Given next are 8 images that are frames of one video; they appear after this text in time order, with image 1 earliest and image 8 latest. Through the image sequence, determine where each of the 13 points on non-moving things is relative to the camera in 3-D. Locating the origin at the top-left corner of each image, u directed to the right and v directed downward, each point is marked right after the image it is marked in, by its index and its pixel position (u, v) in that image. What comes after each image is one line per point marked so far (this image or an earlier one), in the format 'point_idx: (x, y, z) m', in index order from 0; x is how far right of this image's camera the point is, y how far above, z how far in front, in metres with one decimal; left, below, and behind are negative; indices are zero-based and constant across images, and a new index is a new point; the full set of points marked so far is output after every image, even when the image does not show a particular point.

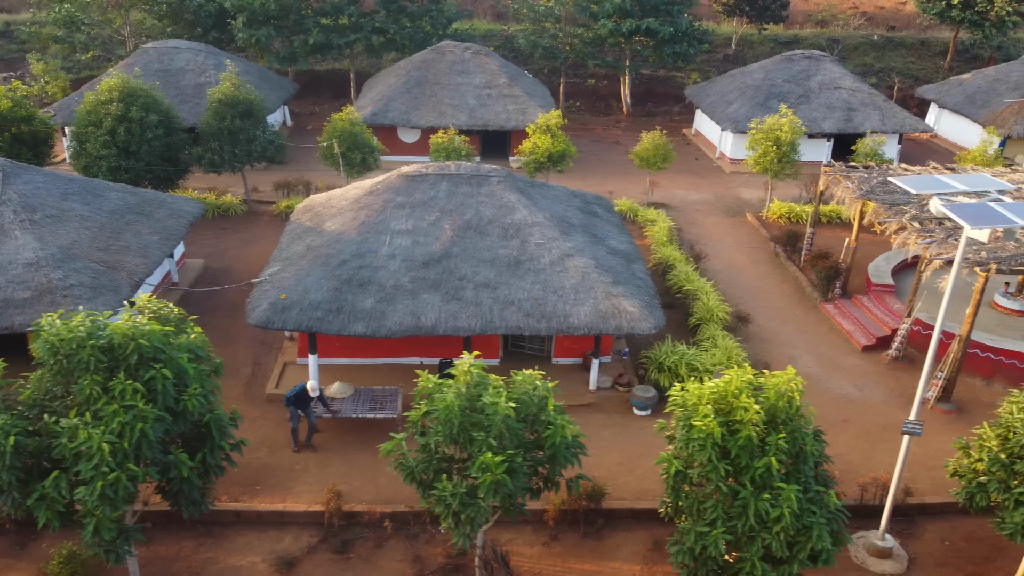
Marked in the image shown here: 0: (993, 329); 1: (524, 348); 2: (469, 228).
0: (+6.5, -0.6, +14.5) m
1: (+0.2, -0.8, +13.8) m
2: (-0.5, +0.7, +13.2) m
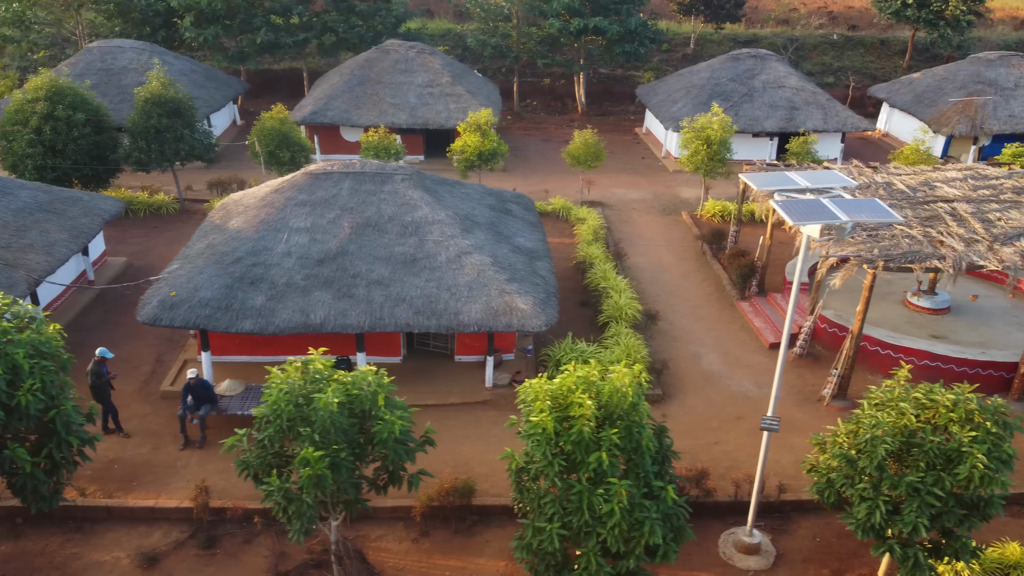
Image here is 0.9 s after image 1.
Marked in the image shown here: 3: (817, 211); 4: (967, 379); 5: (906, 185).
0: (+5.3, -0.5, +14.5) m
1: (-1.1, -0.8, +13.8) m
2: (-1.8, +0.8, +13.2) m
3: (+2.2, +0.6, +8.0) m
4: (+5.6, -1.1, +13.2) m
5: (+5.8, +1.5, +15.7) m
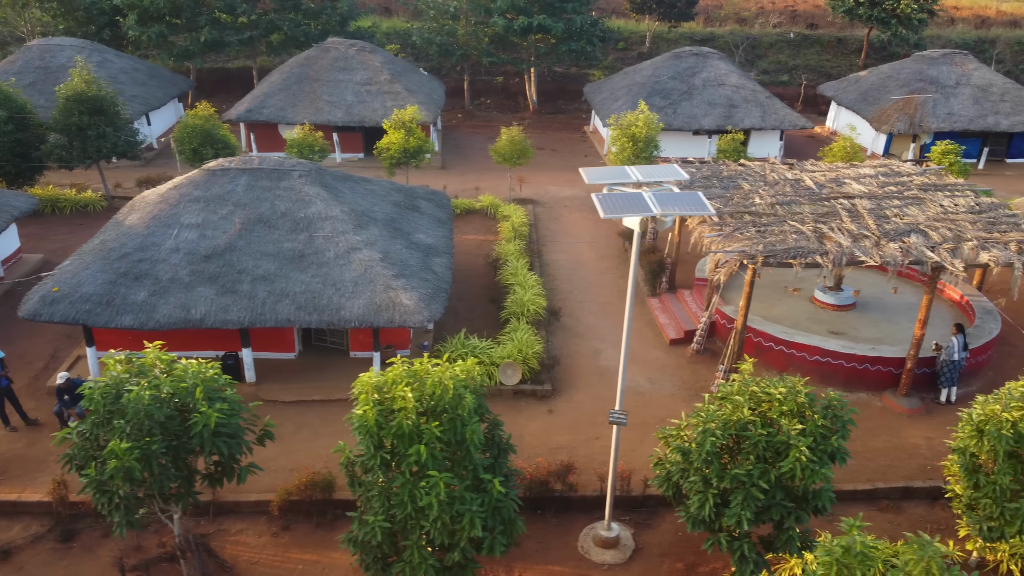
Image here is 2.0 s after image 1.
0: (+3.9, -0.5, +14.5) m
1: (-2.4, -0.7, +13.8) m
2: (-3.1, +0.8, +13.2) m
3: (+0.9, +0.6, +8.0) m
4: (+4.2, -1.1, +13.2) m
5: (+4.4, +1.6, +15.8) m
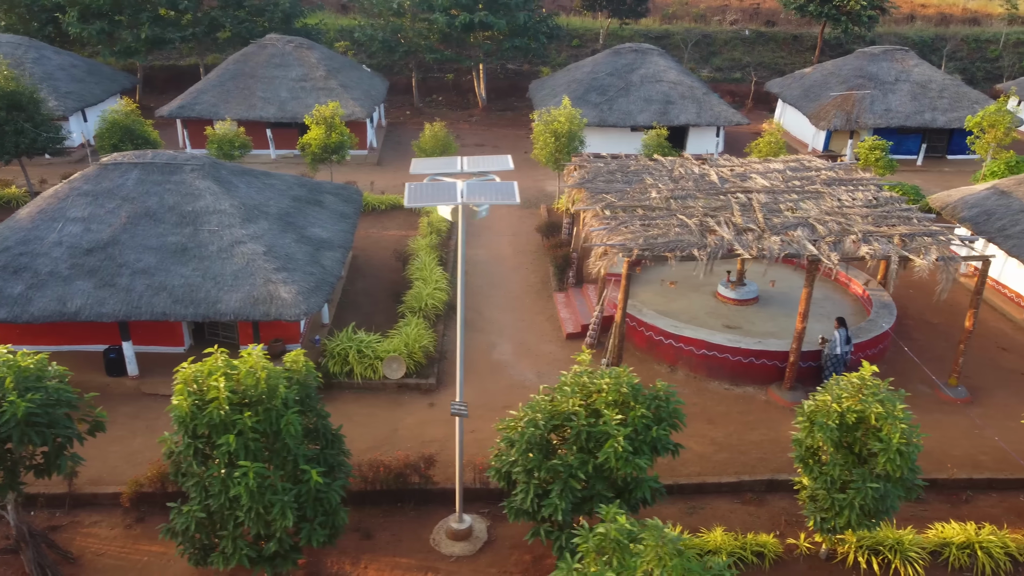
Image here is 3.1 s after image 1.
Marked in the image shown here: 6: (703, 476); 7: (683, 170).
0: (+2.5, -0.4, +14.5) m
1: (-3.8, -0.6, +13.8) m
2: (-4.5, +0.9, +13.2) m
3: (-0.5, +0.7, +8.0) m
4: (+2.8, -1.0, +13.2) m
5: (+3.0, +1.7, +15.7) m
6: (+2.0, -2.0, +11.3) m
7: (+2.6, +1.8, +16.2) m
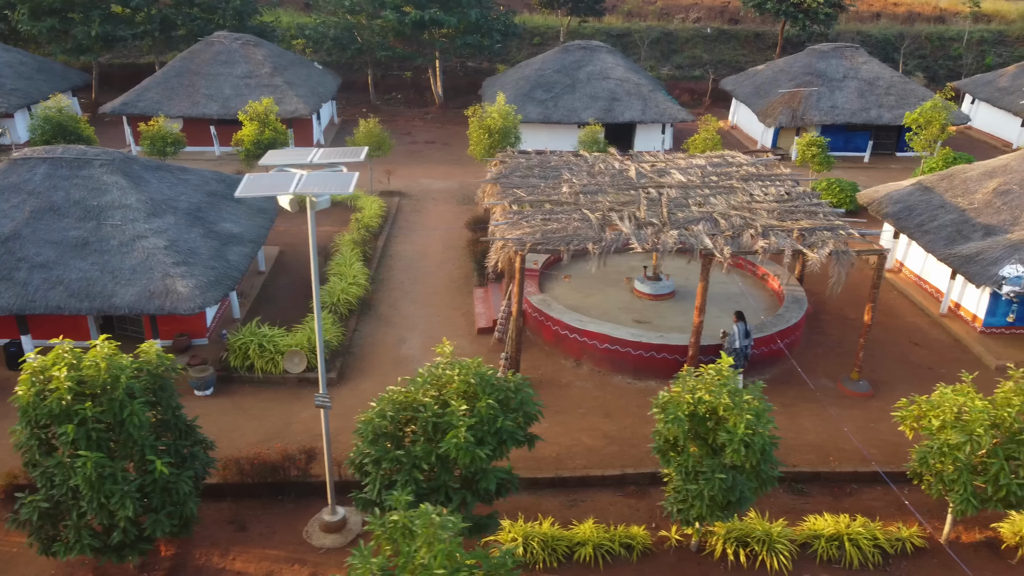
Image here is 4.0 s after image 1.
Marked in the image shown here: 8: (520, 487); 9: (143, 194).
0: (+1.3, -0.3, +14.5) m
1: (-5.0, -0.6, +13.8) m
2: (-5.7, +1.0, +13.2) m
3: (-1.8, +0.8, +8.0) m
4: (+1.6, -0.9, +13.2) m
5: (+1.8, +1.7, +15.8) m
6: (+0.8, -1.9, +11.3) m
7: (+1.4, +1.9, +16.2) m
8: (+0.1, -2.1, +11.0) m
9: (-4.8, +1.2, +13.9) m
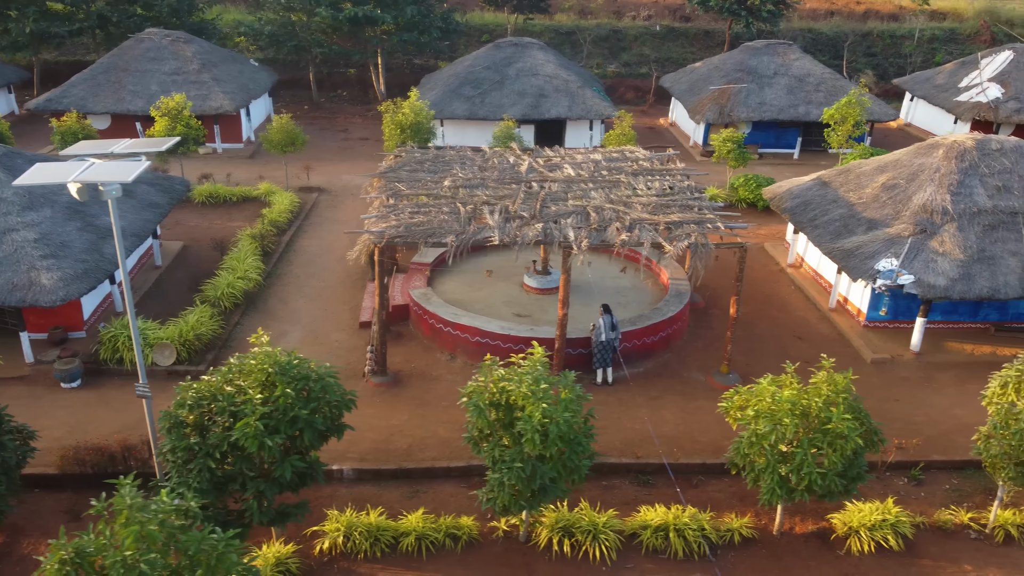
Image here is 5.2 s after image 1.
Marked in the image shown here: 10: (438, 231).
0: (-0.3, -0.2, +14.5) m
1: (-6.6, -0.5, +13.9) m
2: (-7.3, +1.1, +13.3) m
3: (-3.4, +0.9, +8.1) m
4: (0.0, -0.8, +13.2) m
5: (+0.2, +1.8, +15.8) m
6: (-0.8, -1.8, +11.3) m
7: (-0.2, +2.0, +16.2) m
8: (-1.5, -2.0, +11.0) m
9: (-6.4, +1.3, +13.9) m
10: (-0.9, +0.7, +12.4) m
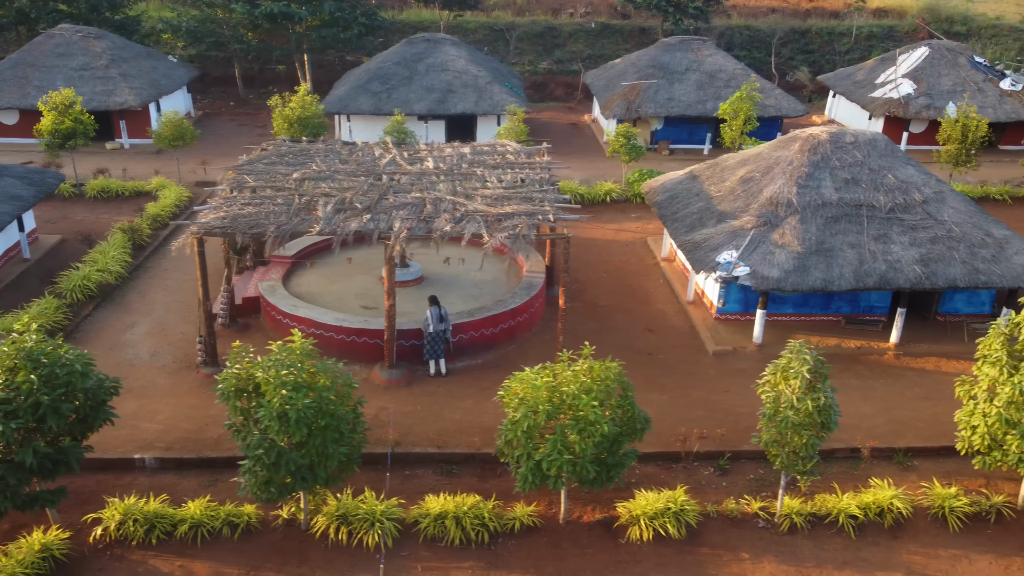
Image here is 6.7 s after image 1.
0: (-2.3, -0.1, +14.5) m
1: (-8.7, -0.4, +13.9) m
2: (-9.4, +1.2, +13.3) m
3: (-5.4, +1.0, +8.1) m
4: (-2.0, -0.7, +13.3) m
5: (-1.8, +1.9, +15.8) m
6: (-2.9, -1.7, +11.4) m
7: (-2.2, +2.1, +16.3) m
8: (-3.6, -1.9, +11.0) m
9: (-8.4, +1.4, +14.0) m
10: (-2.9, +0.8, +12.5) m
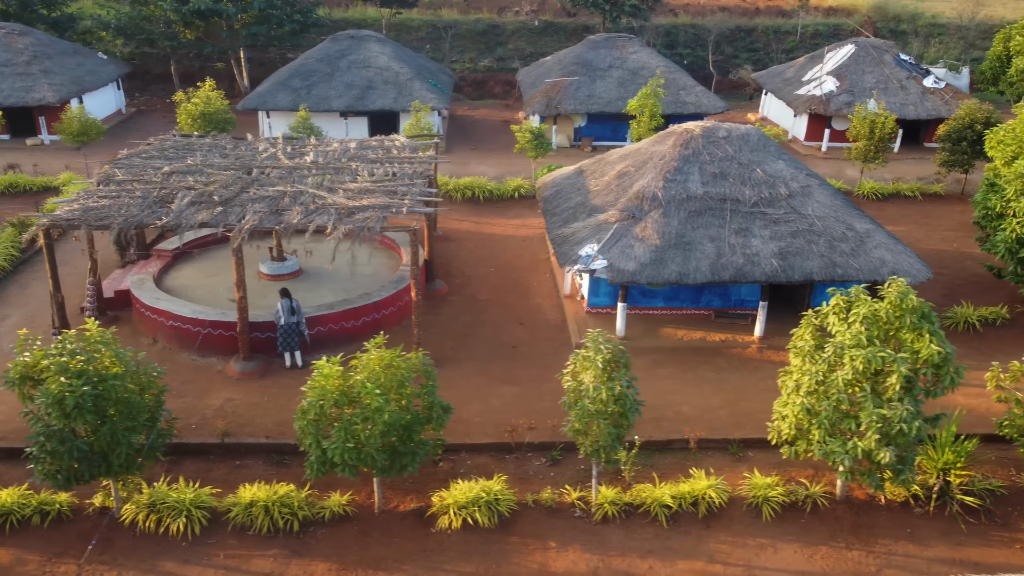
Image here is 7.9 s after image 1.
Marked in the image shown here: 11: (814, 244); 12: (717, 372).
0: (-4.1, 0.0, +14.6) m
1: (-10.4, -0.3, +14.0) m
2: (-11.2, +1.3, +13.4) m
3: (-7.2, +1.1, +8.2) m
4: (-3.8, -0.6, +13.3) m
5: (-3.6, +2.0, +15.9) m
6: (-4.6, -1.6, +11.4) m
7: (-4.0, +2.2, +16.3) m
8: (-5.4, -1.8, +11.1) m
9: (-10.2, +1.5, +14.0) m
10: (-4.7, +0.9, +12.5) m
11: (+3.9, +0.6, +13.6) m
12: (+2.6, -1.1, +13.4) m
